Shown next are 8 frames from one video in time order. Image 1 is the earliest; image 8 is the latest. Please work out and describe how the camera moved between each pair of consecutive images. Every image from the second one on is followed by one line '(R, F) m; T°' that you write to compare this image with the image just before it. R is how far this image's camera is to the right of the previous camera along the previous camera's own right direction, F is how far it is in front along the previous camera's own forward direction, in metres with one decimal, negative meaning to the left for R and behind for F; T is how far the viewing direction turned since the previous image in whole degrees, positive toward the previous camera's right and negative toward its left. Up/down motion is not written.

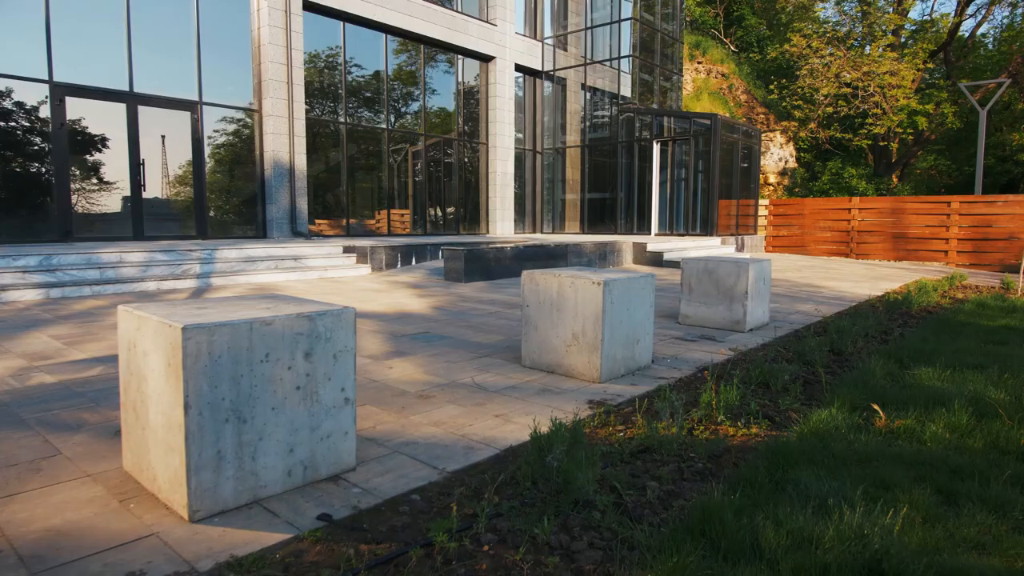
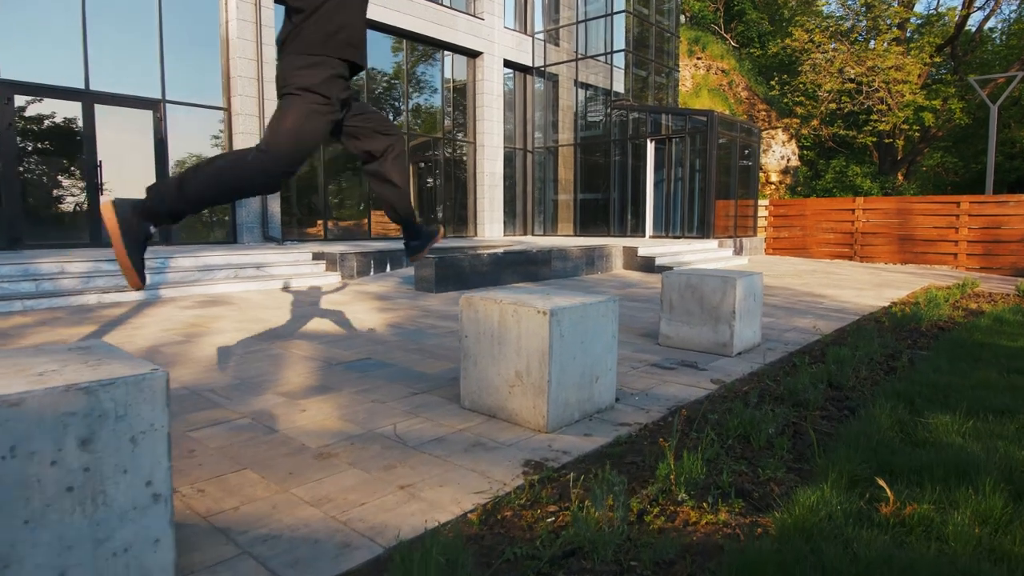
(+0.4, +0.7) m; 0°
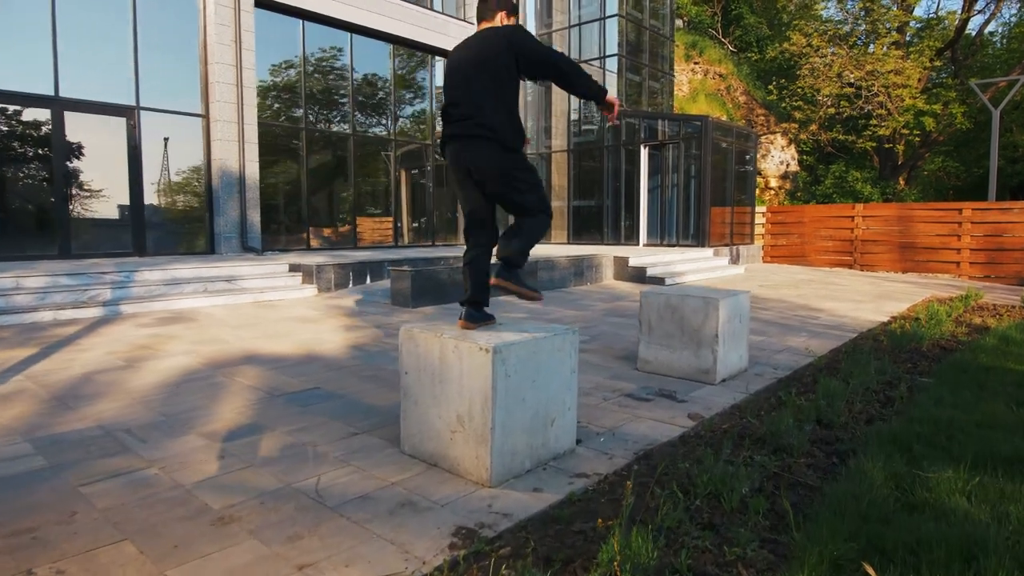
(+0.3, +0.4) m; 0°
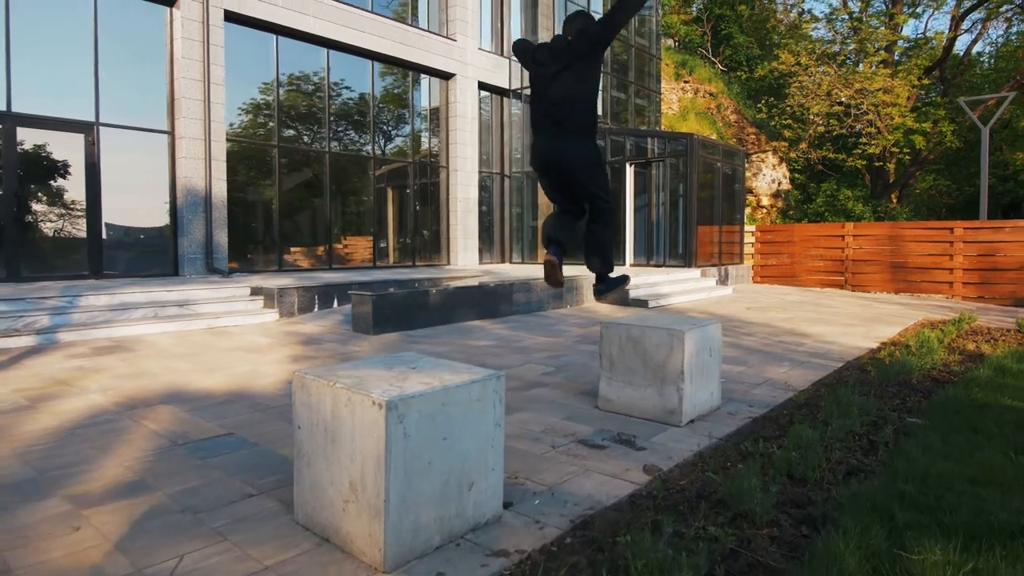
(+0.4, +0.5) m; 0°
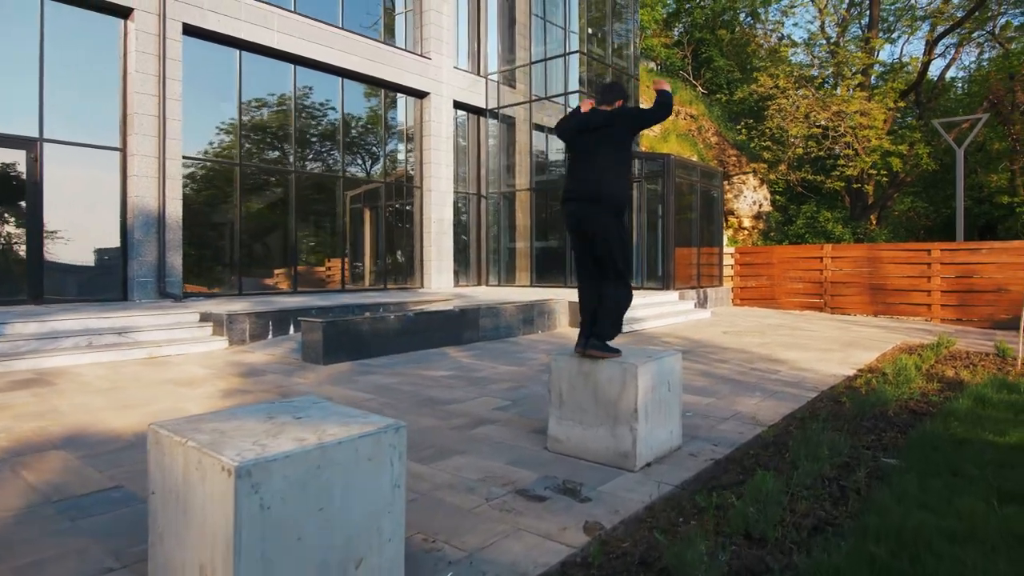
(+0.4, +0.4) m; +1°
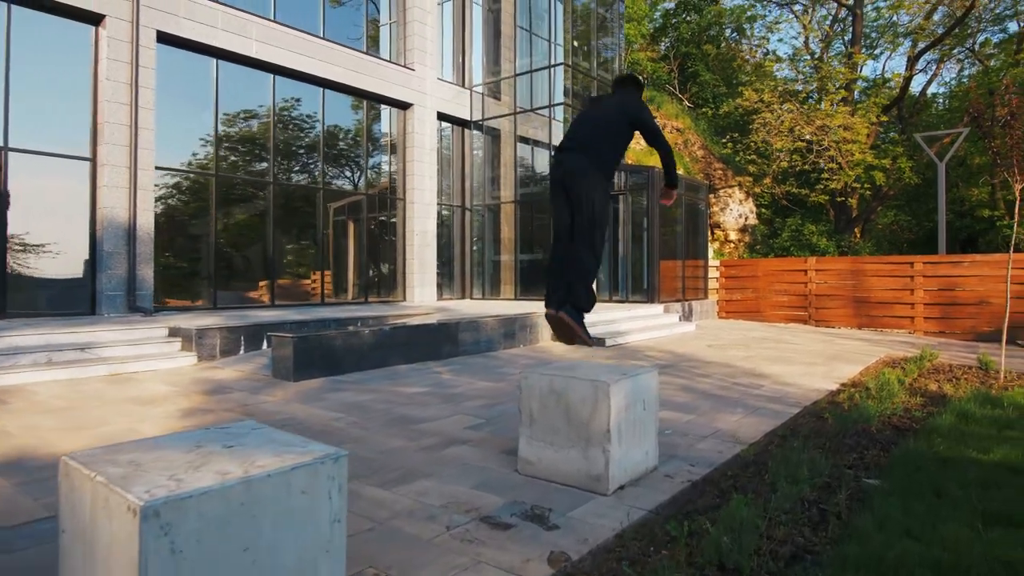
(+0.2, +0.2) m; +1°
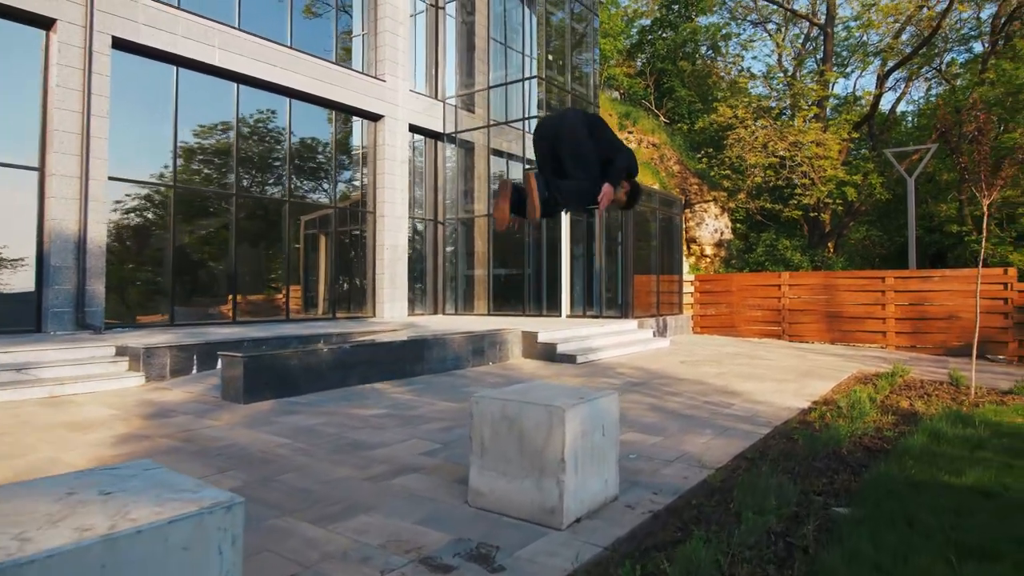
(+0.2, +0.3) m; +2°
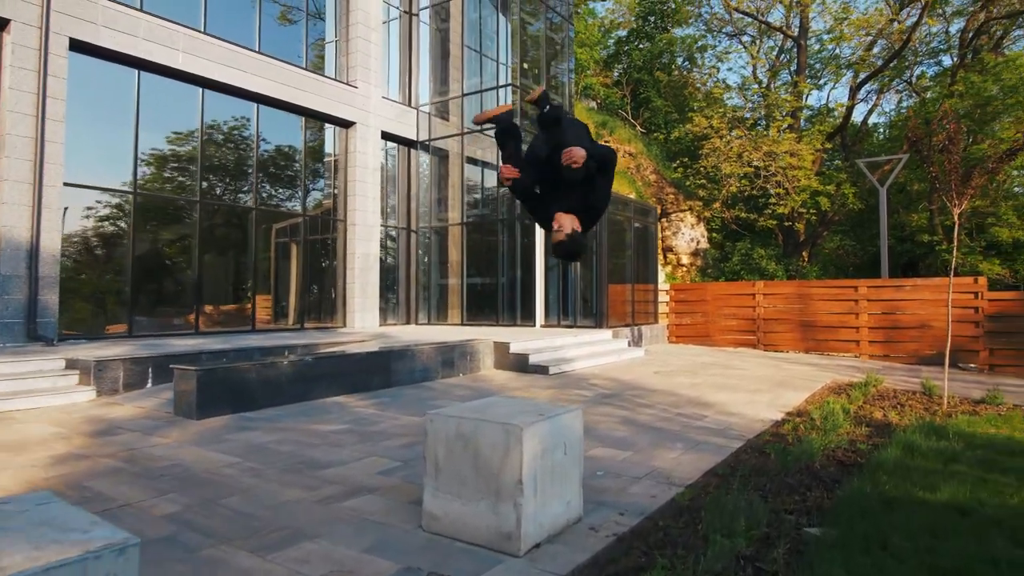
(+0.2, +0.2) m; +2°
